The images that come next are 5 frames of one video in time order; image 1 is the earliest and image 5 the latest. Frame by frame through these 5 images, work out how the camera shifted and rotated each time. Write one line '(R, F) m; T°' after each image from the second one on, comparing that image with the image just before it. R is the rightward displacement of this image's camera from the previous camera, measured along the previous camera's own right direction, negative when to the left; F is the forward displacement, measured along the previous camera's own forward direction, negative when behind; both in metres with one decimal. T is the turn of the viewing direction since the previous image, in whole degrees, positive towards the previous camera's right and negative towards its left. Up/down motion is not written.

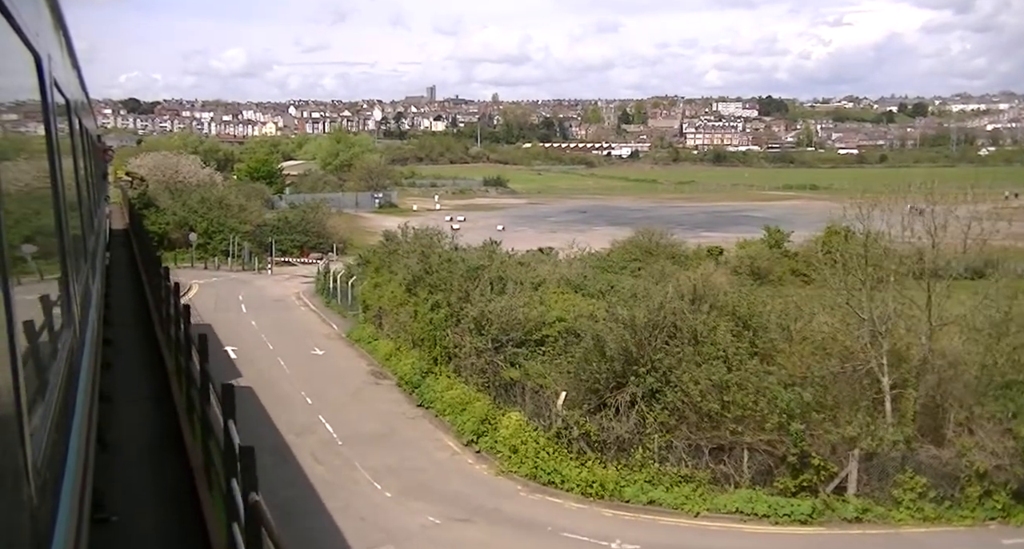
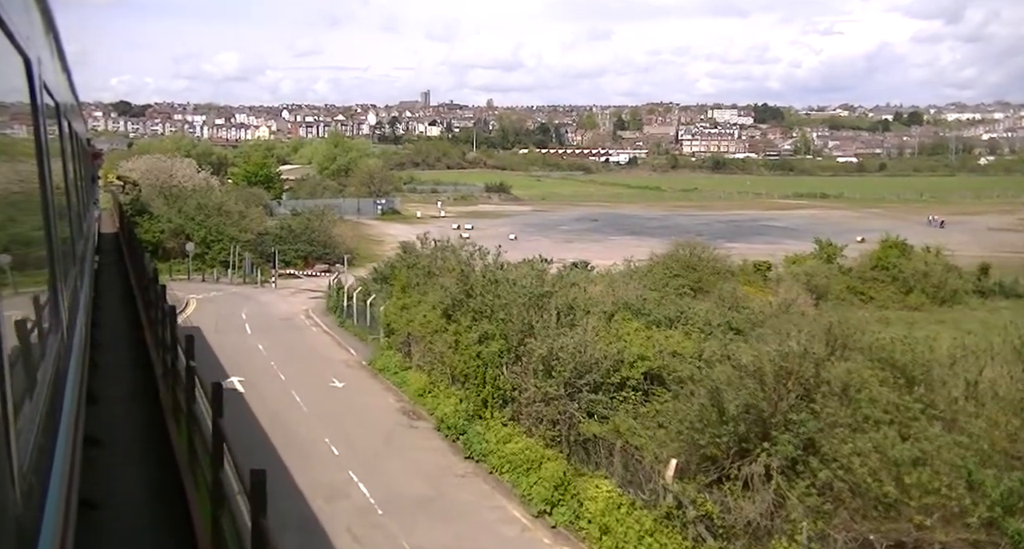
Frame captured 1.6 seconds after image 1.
(-1.2, +2.8) m; +1°
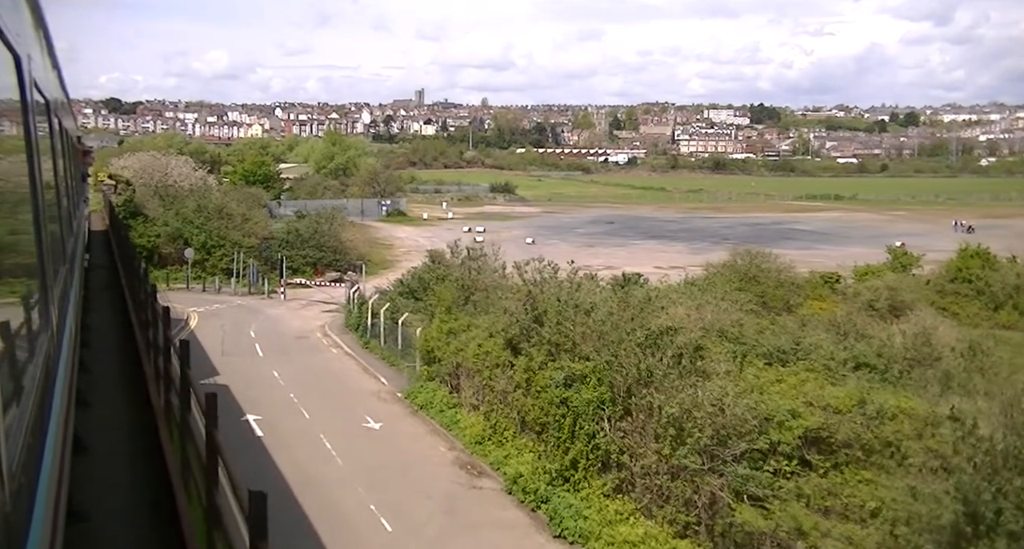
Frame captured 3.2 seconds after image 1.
(-1.3, +3.2) m; +1°
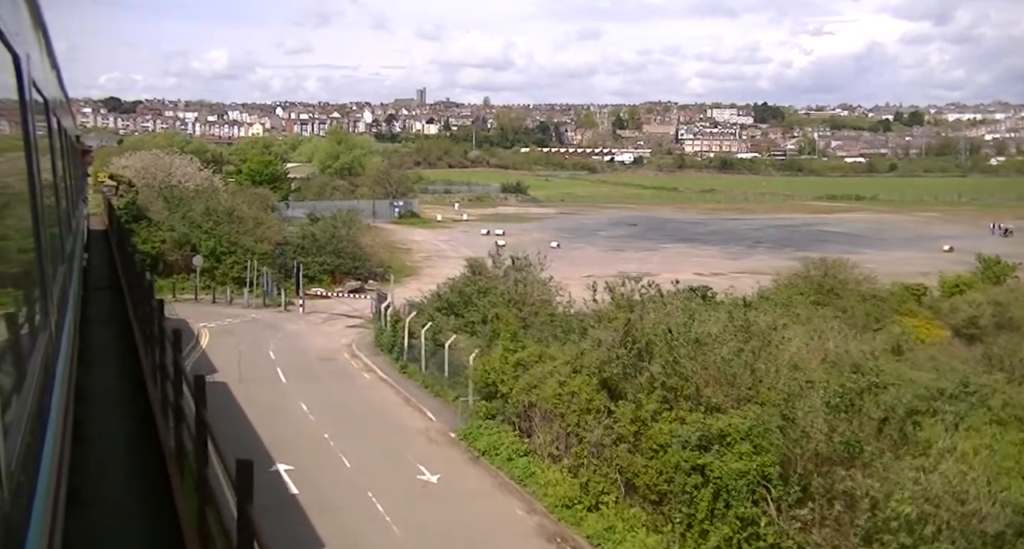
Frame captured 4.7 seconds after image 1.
(-1.2, +2.8) m; 0°
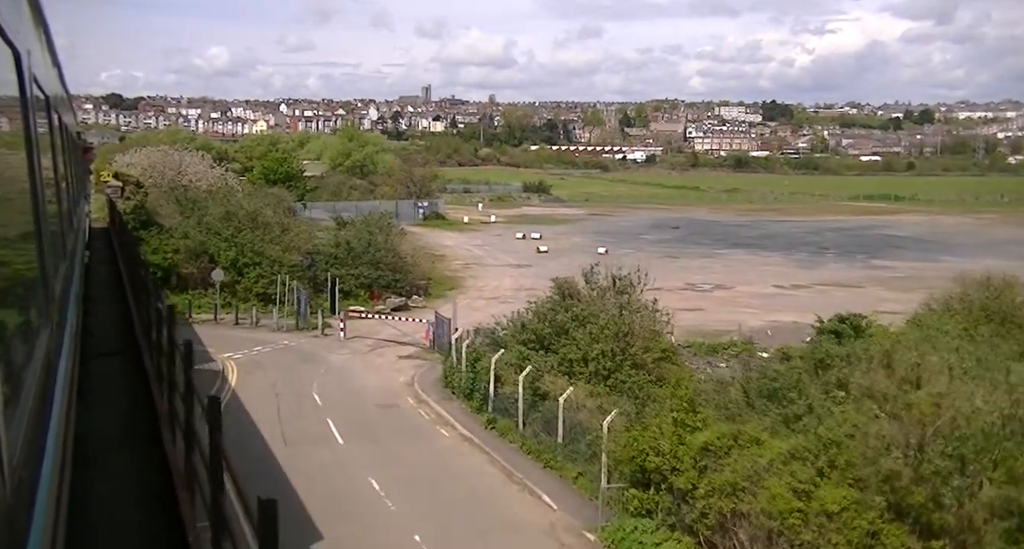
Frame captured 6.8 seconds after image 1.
(-1.9, +4.5) m; 0°
